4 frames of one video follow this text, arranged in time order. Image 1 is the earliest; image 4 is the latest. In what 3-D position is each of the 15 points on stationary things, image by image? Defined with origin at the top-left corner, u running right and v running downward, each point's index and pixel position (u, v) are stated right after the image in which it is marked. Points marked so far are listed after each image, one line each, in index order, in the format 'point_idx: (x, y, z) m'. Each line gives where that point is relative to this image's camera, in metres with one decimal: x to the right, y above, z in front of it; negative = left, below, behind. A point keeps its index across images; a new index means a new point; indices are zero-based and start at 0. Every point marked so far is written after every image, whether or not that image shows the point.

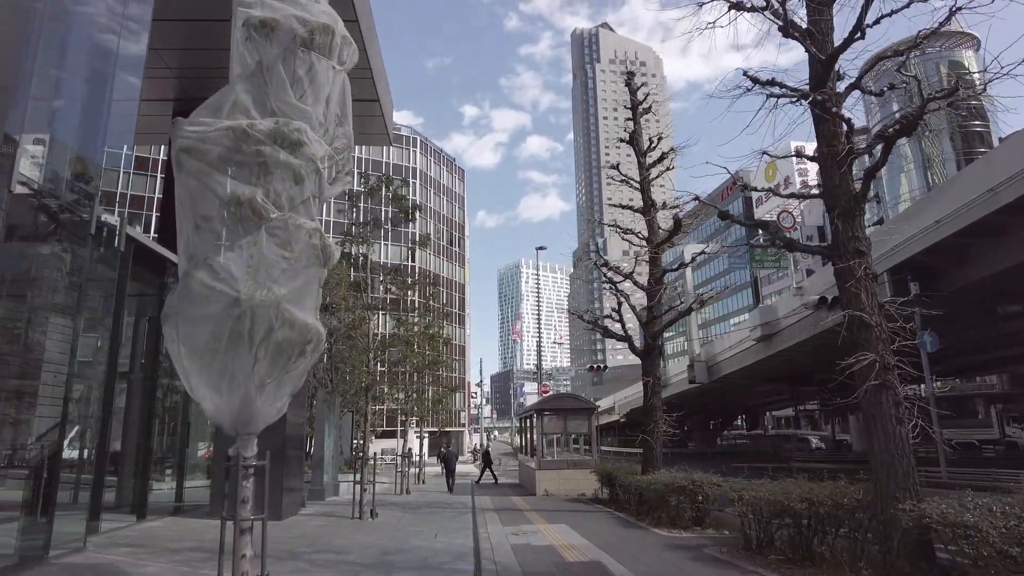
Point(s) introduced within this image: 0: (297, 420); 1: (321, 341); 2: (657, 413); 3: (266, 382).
0: (-4.2, -2.6, +12.4) m
1: (-1.7, -0.5, +5.7) m
2: (+2.9, -2.5, +12.8) m
3: (-2.1, -0.8, +5.5) m
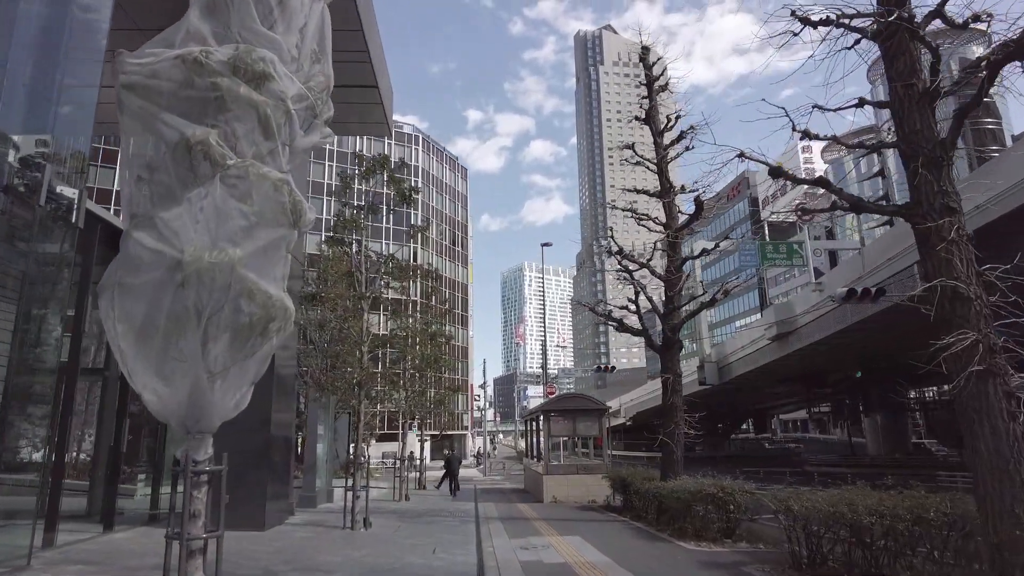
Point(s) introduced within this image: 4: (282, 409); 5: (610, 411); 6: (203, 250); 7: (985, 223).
0: (-4.1, -2.4, +11.4) m
1: (-1.6, -0.2, +4.6) m
2: (+3.0, -2.3, +11.7) m
3: (-2.0, -0.5, +4.4) m
4: (-4.1, -2.2, +11.3) m
5: (+2.9, -3.6, +18.6) m
6: (-2.1, +0.2, +4.3) m
7: (+10.2, +1.4, +13.9) m
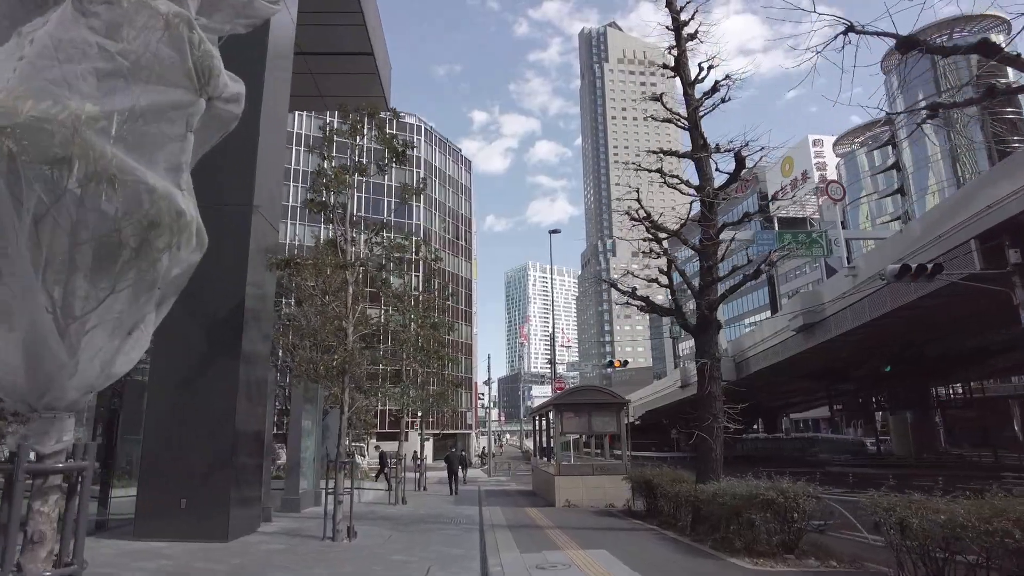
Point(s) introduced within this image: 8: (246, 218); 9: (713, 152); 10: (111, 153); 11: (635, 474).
0: (-3.9, -2.0, +9.7) m
1: (-1.5, +0.3, +3.0) m
2: (+3.2, -1.8, +10.0) m
3: (-1.9, -0.1, +2.8) m
4: (-3.9, -1.7, +9.6) m
5: (+3.1, -3.1, +16.9) m
6: (-2.0, +0.7, +2.7) m
7: (+10.4, +1.9, +12.1) m
8: (-4.1, +1.1, +9.7) m
9: (+3.5, +2.4, +11.2) m
10: (-1.7, +0.5, +2.8) m
11: (+2.6, -3.9, +13.3) m
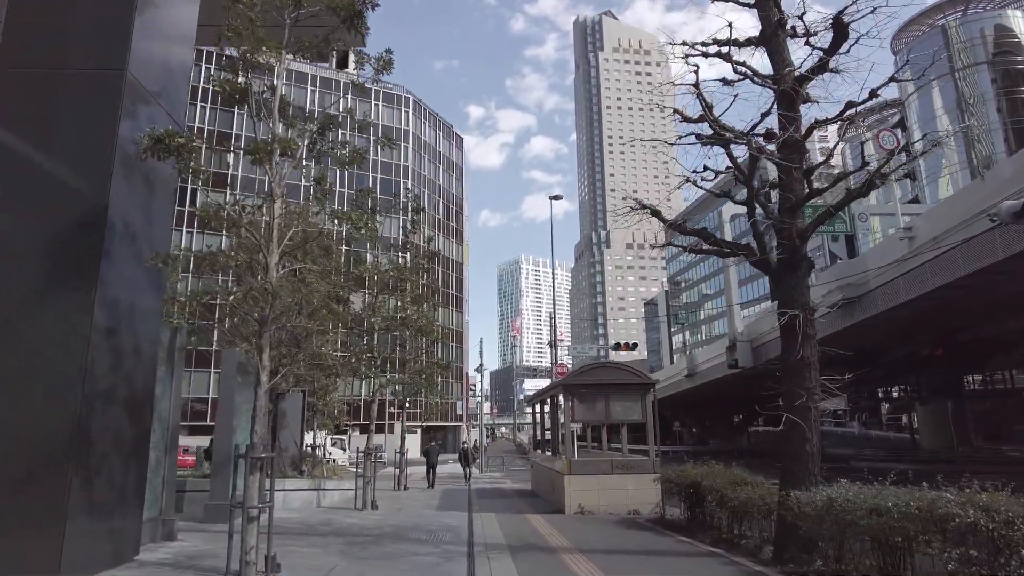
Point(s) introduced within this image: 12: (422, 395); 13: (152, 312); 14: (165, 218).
0: (-3.9, -1.0, +6.5) m
1: (-1.4, +1.1, -0.2) m
2: (+3.2, -0.9, +6.9) m
3: (-1.8, +0.8, -0.4) m
4: (-3.9, -0.8, +6.4) m
5: (+3.0, -2.2, +13.8) m
6: (-1.8, +1.6, -0.5) m
7: (+10.4, +2.8, +9.1) m
8: (-4.0, +2.0, +6.5) m
9: (+3.6, +3.3, +8.1) m
10: (-1.6, +1.4, -0.4) m
11: (+2.6, -3.0, +10.2) m
12: (-2.7, -3.1, +19.0) m
13: (-4.0, -0.2, +7.0) m
14: (-4.0, +0.8, +7.3) m
